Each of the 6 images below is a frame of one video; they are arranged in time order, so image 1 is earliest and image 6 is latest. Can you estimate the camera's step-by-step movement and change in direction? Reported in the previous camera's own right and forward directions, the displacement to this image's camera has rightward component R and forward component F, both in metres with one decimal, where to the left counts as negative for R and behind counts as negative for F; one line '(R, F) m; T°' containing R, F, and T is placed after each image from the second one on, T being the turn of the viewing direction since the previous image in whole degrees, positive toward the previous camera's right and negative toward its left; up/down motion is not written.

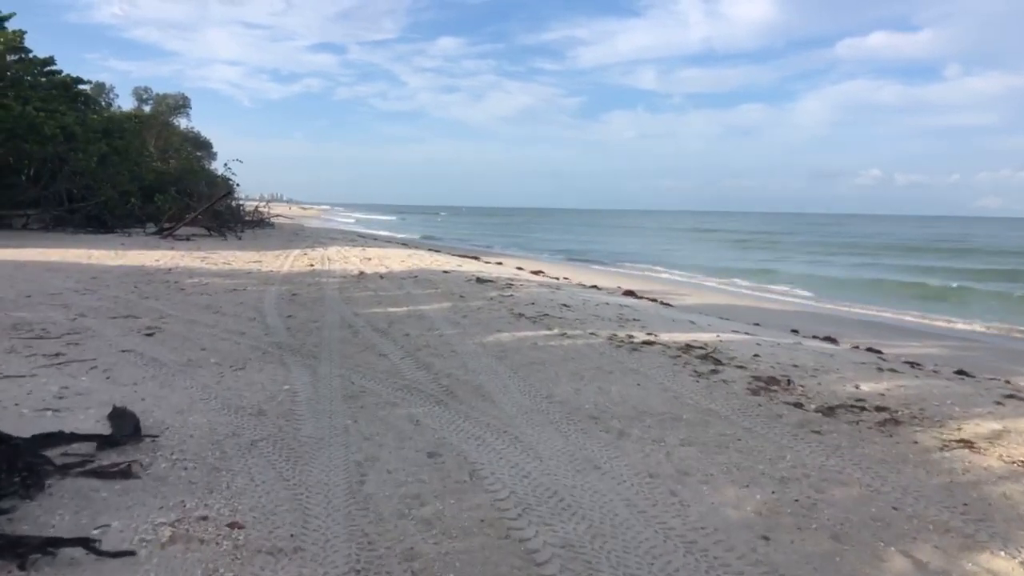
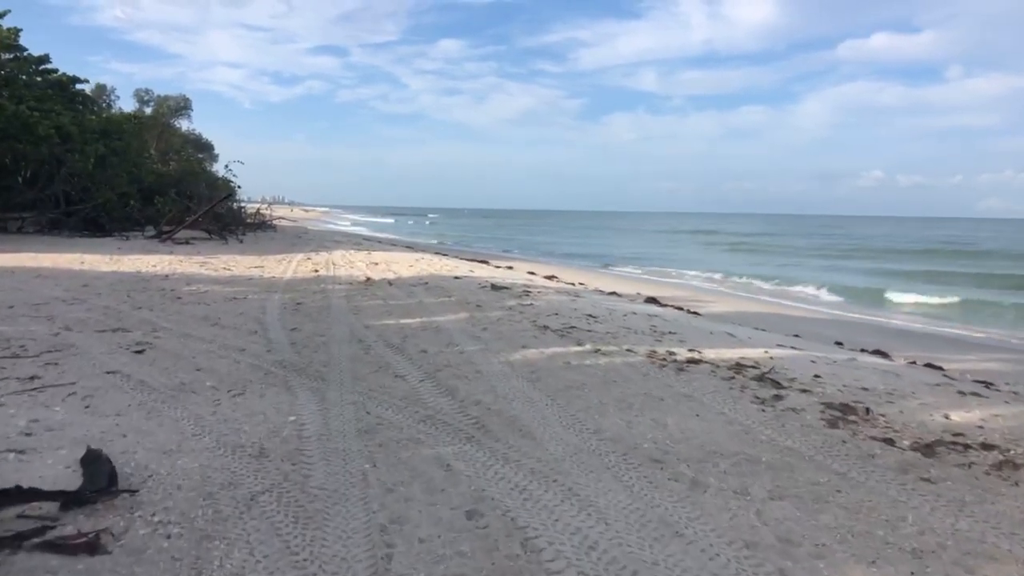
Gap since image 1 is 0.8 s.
(-0.2, +0.7) m; 0°
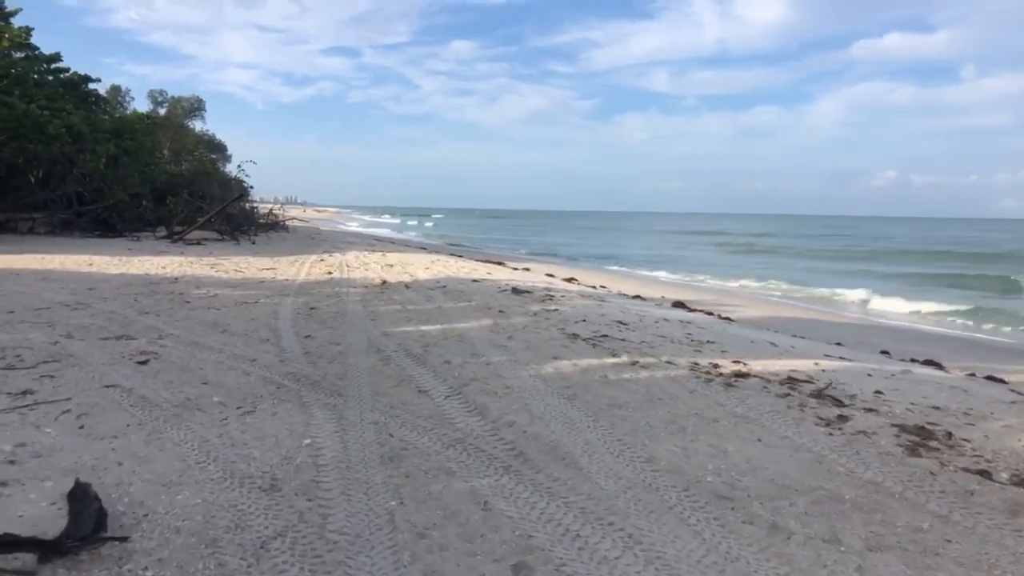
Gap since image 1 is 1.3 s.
(-0.2, +0.5) m; -1°
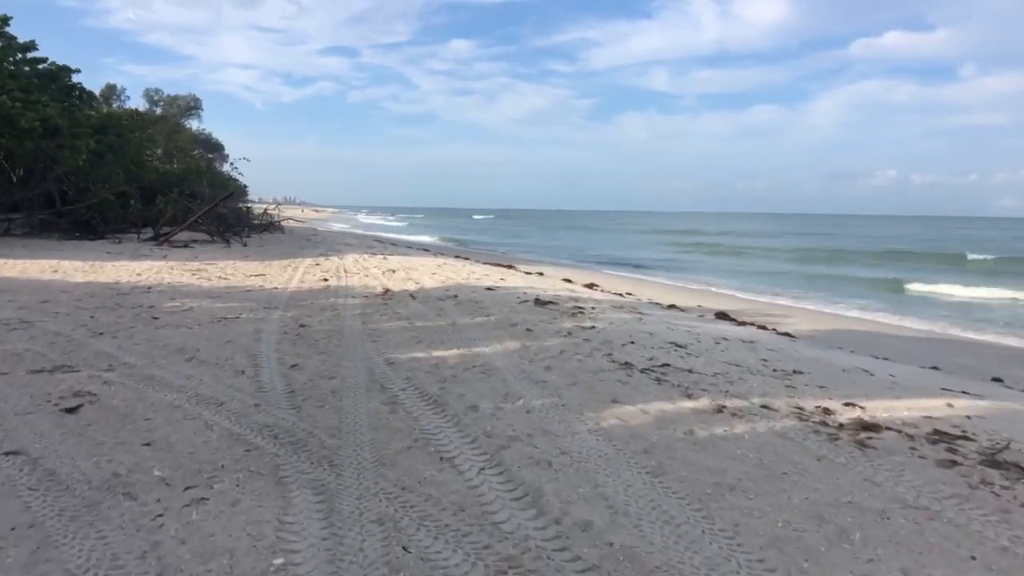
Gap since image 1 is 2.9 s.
(-0.3, +1.5) m; 0°
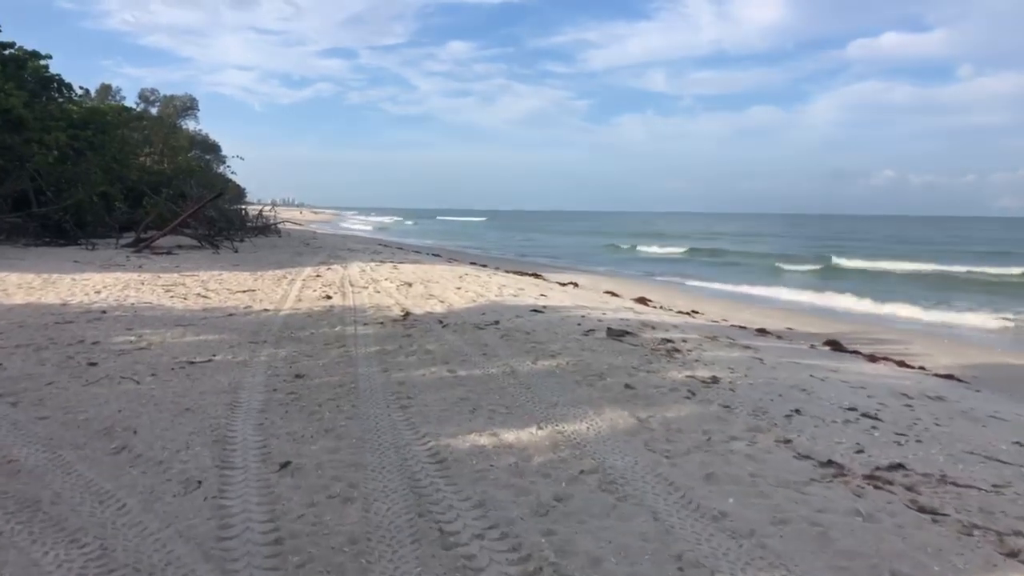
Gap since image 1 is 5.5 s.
(-0.6, +2.4) m; 0°
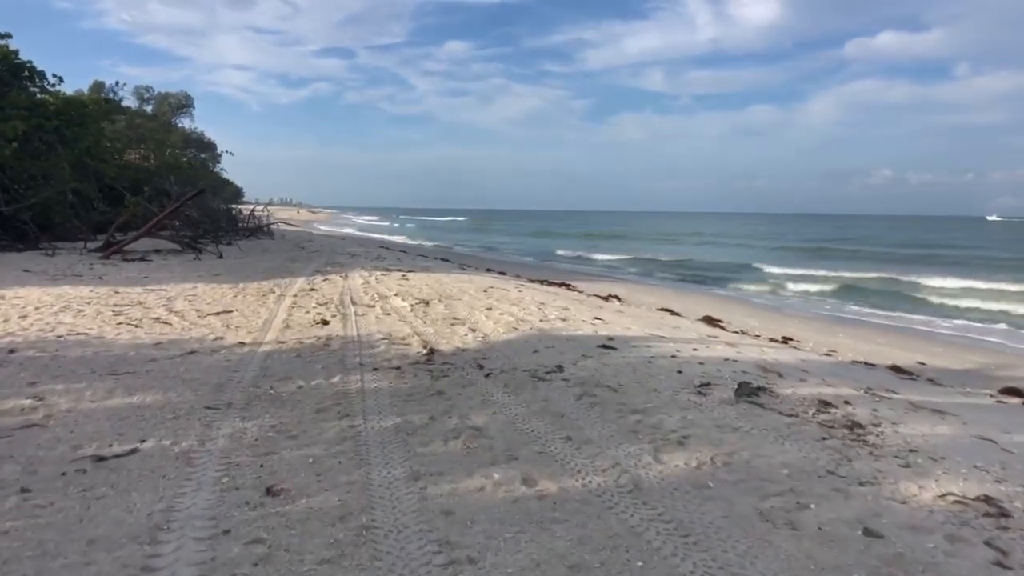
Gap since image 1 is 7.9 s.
(-0.6, +2.4) m; 0°
